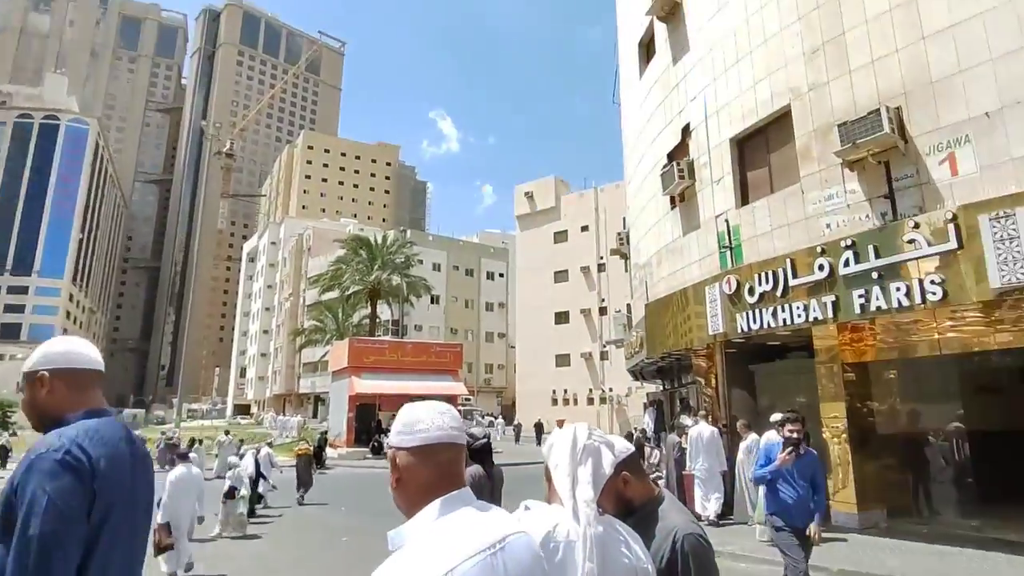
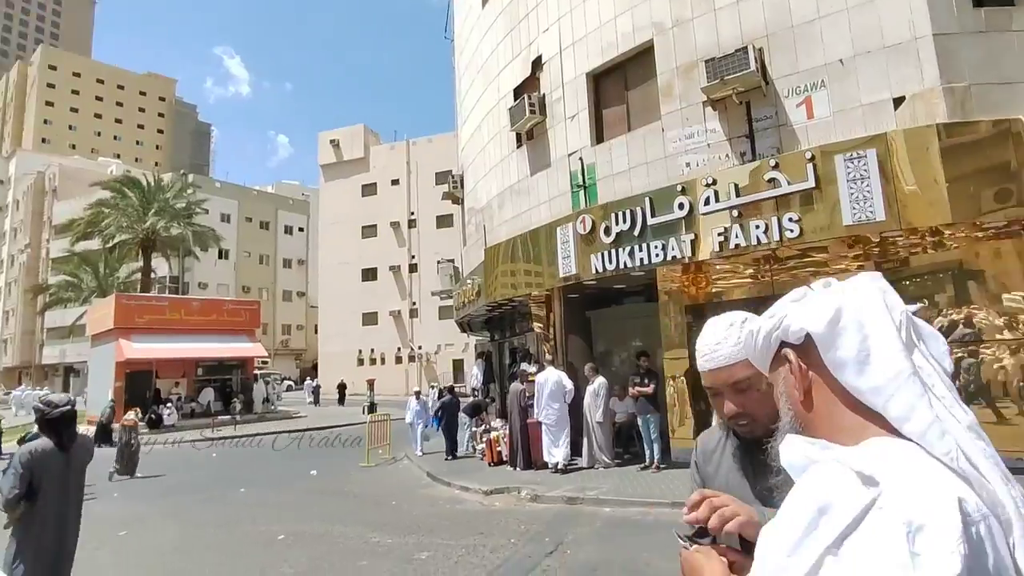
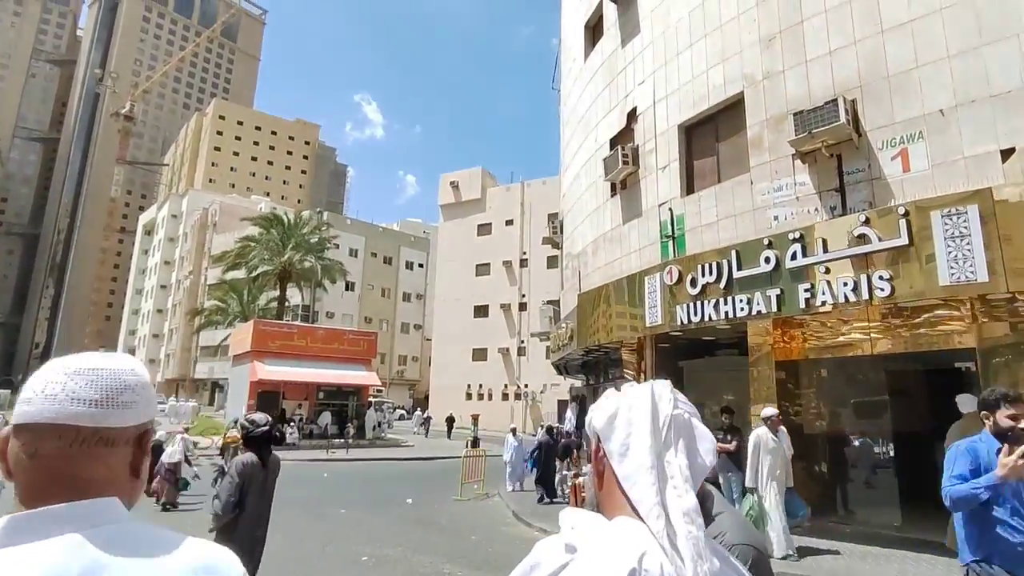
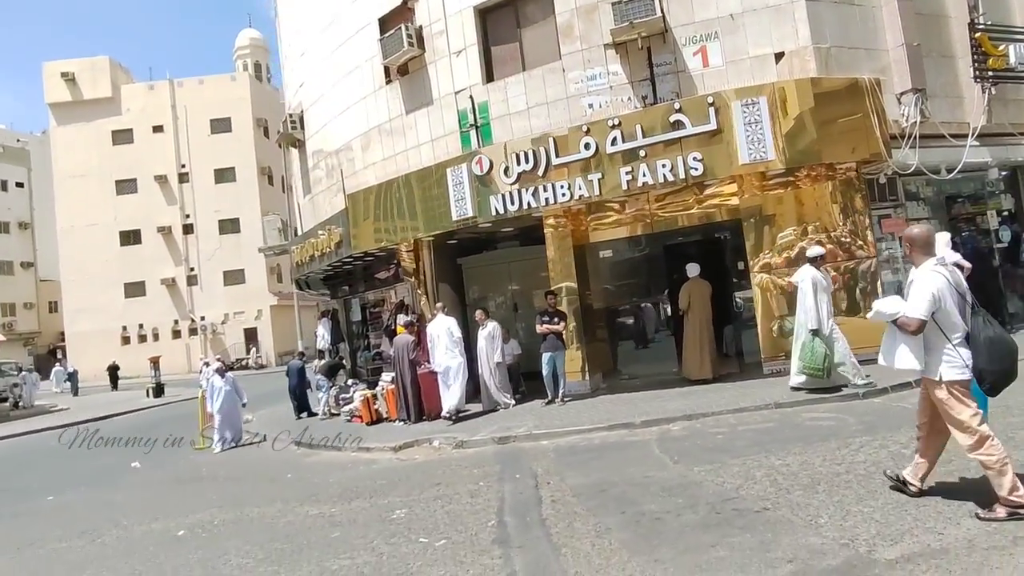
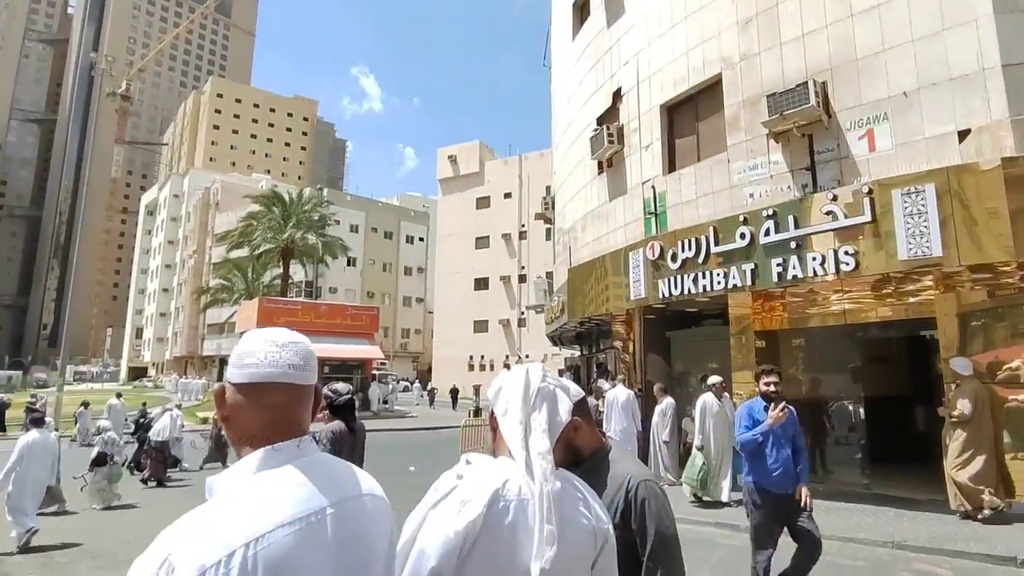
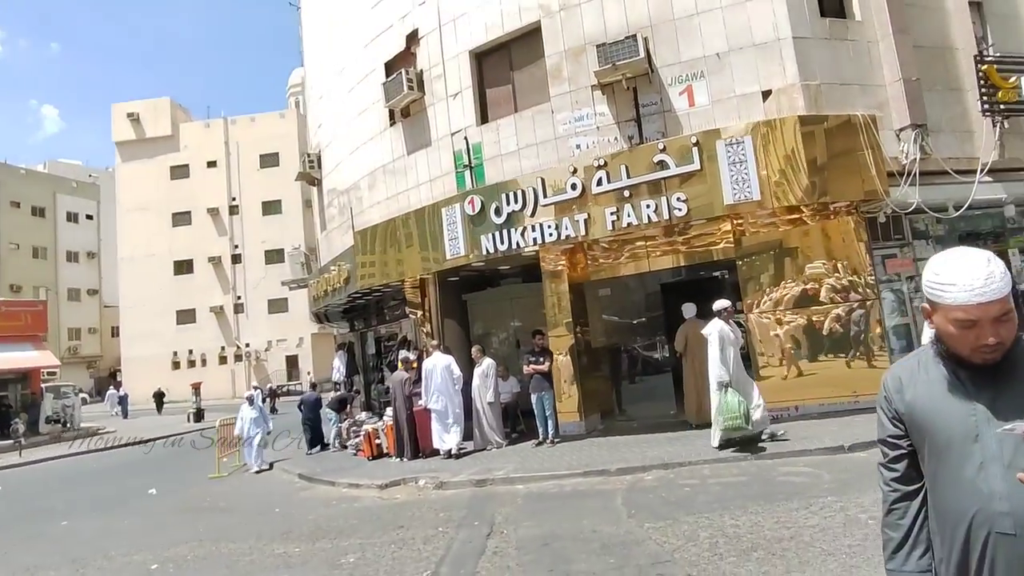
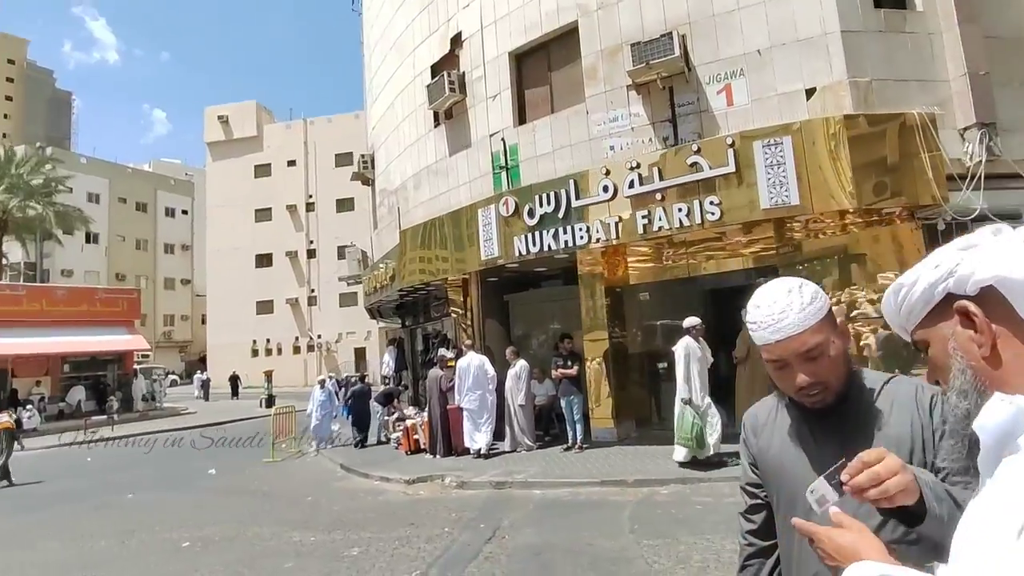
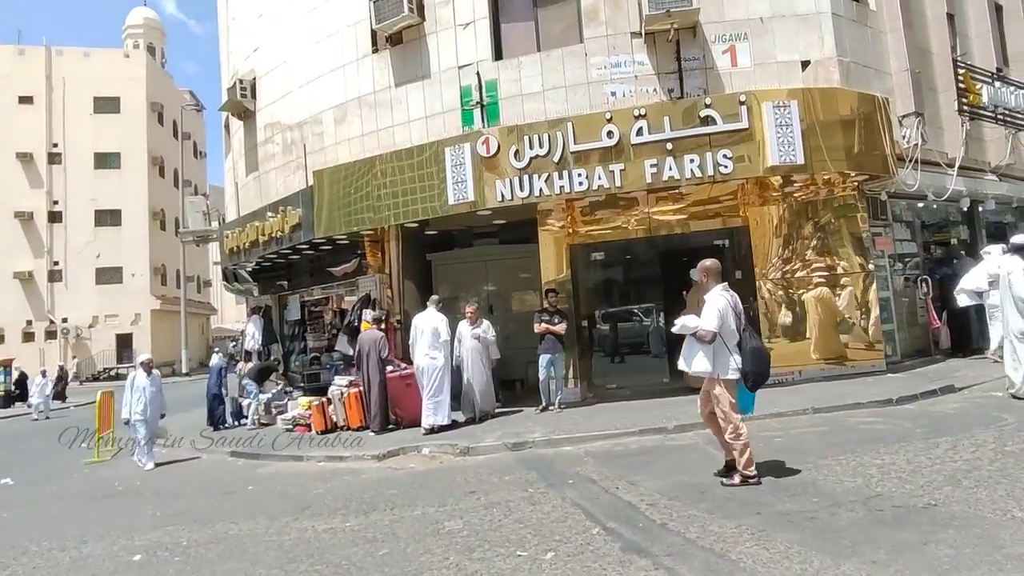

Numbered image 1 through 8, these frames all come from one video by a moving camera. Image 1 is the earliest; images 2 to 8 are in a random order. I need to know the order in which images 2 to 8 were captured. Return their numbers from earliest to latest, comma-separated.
5, 3, 2, 7, 6, 4, 8
